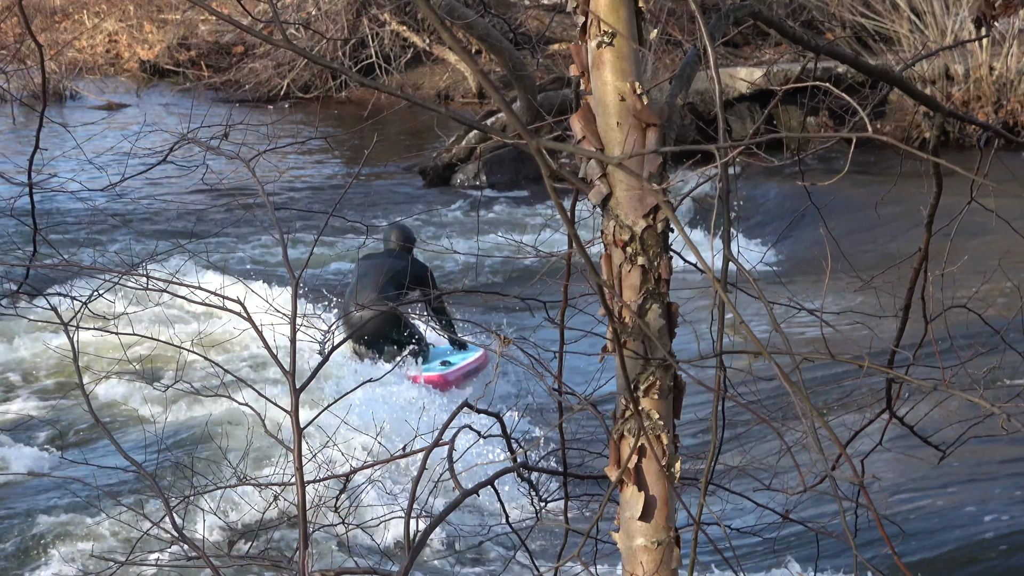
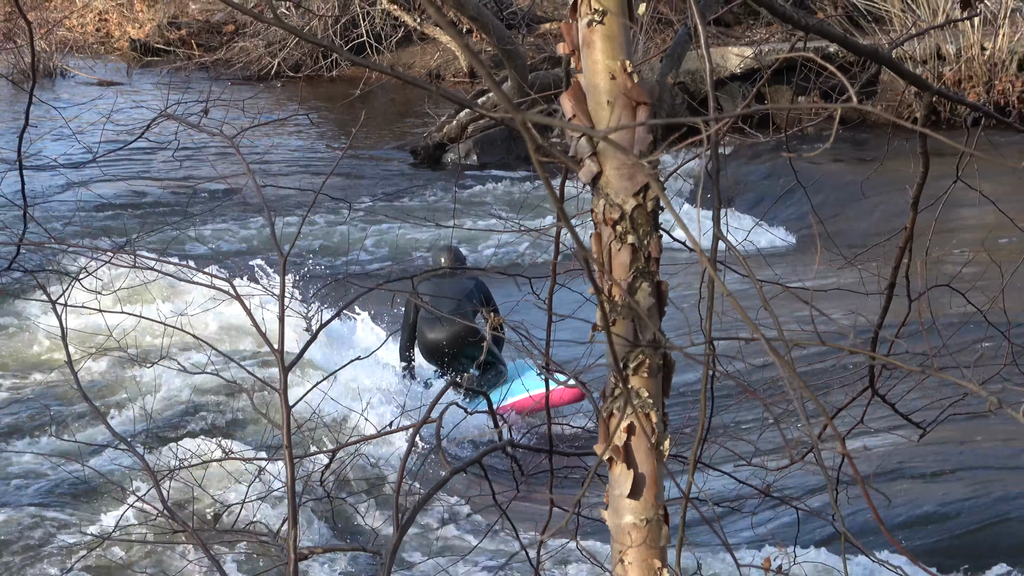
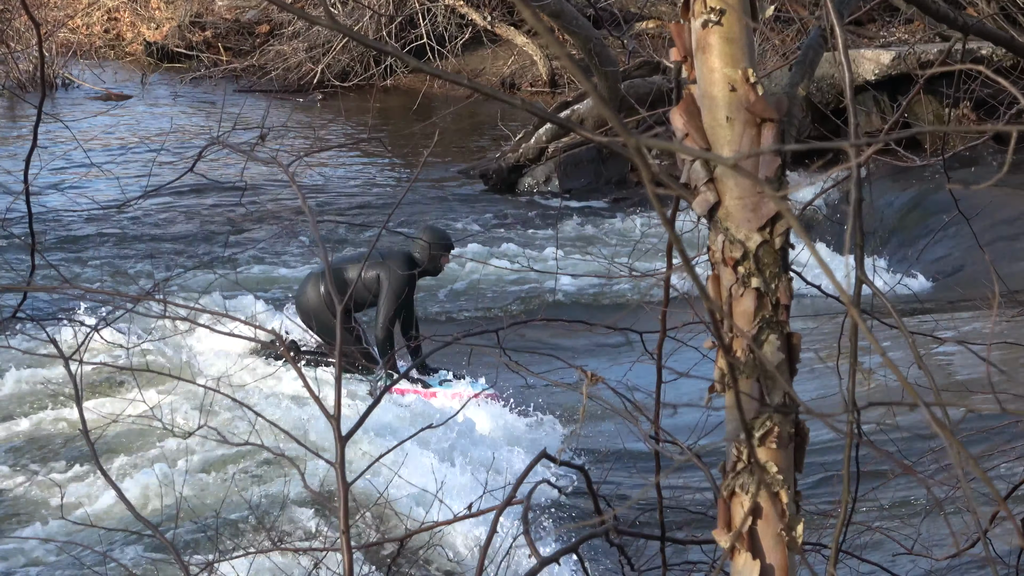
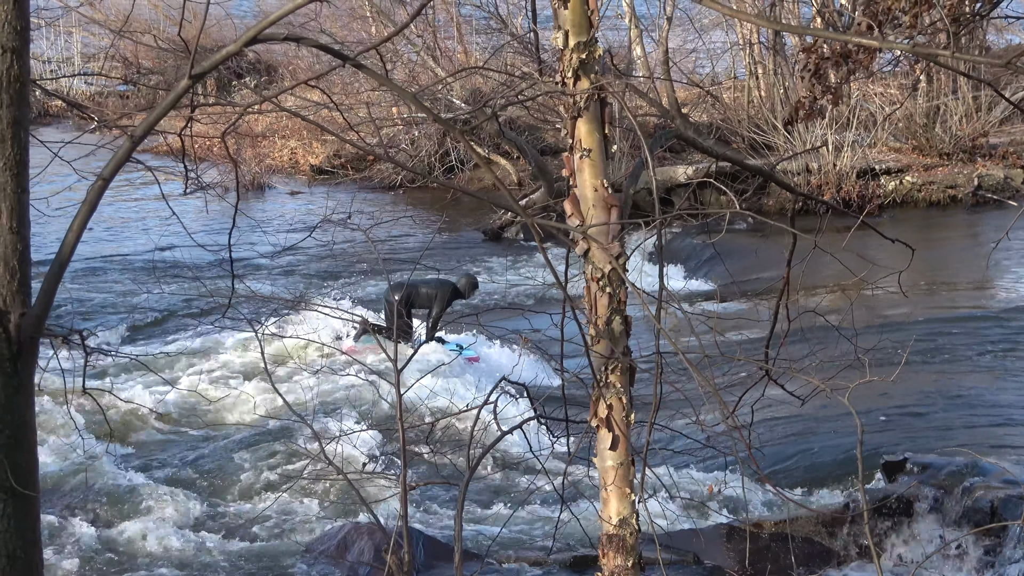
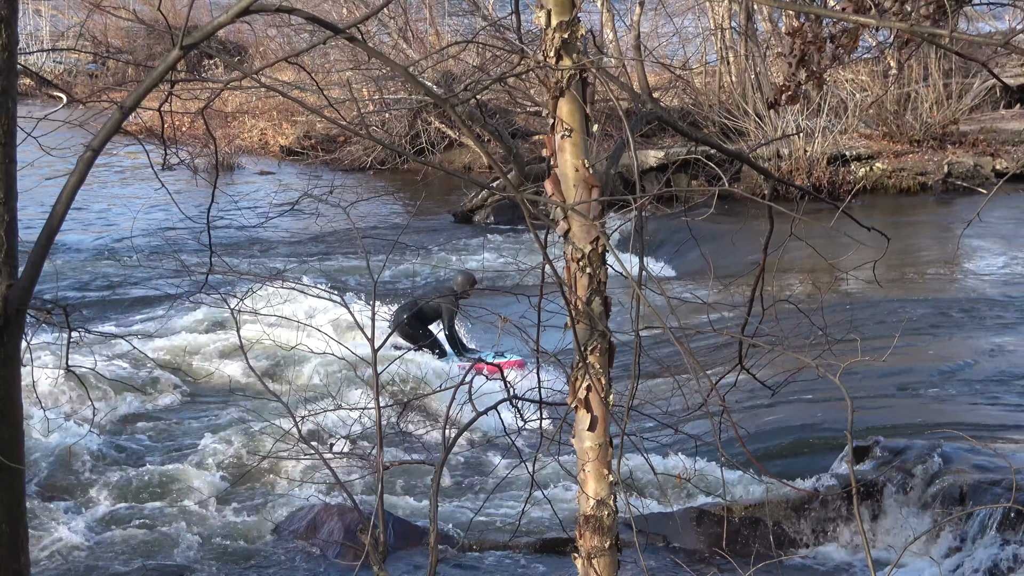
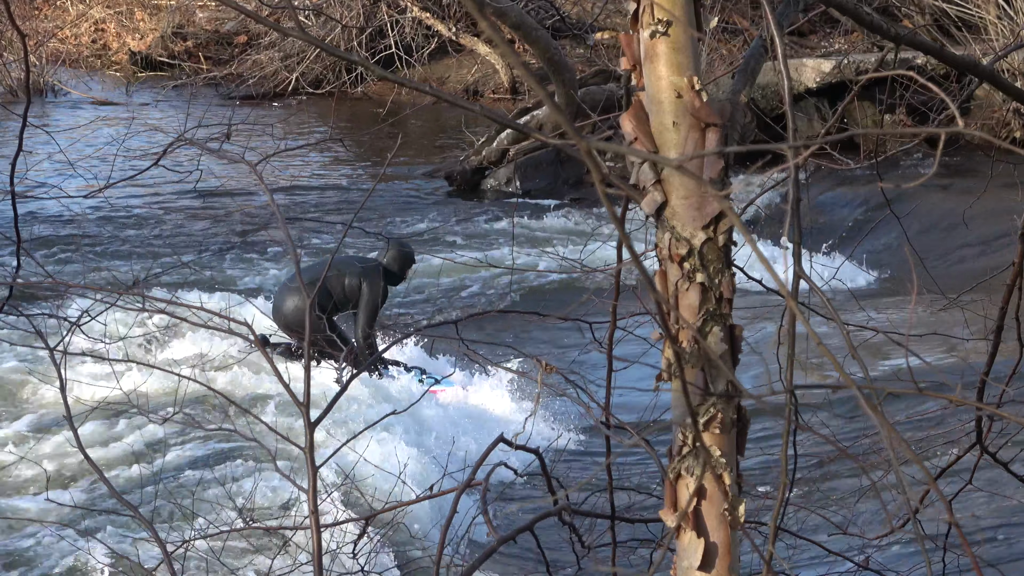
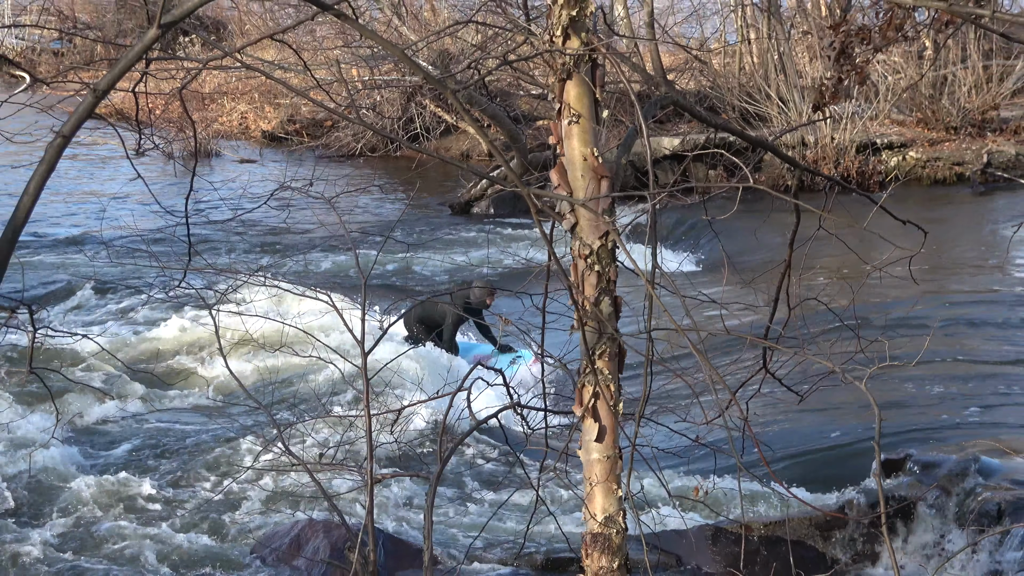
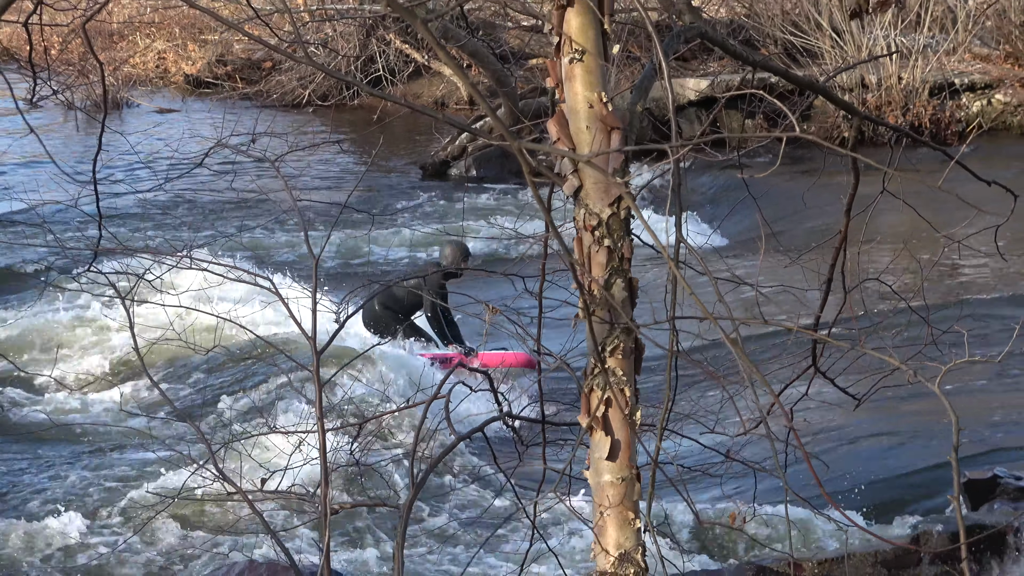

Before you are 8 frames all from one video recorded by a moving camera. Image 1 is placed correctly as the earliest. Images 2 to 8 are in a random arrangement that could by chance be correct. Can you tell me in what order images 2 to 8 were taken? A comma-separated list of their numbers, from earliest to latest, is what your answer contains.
6, 3, 2, 8, 7, 5, 4
